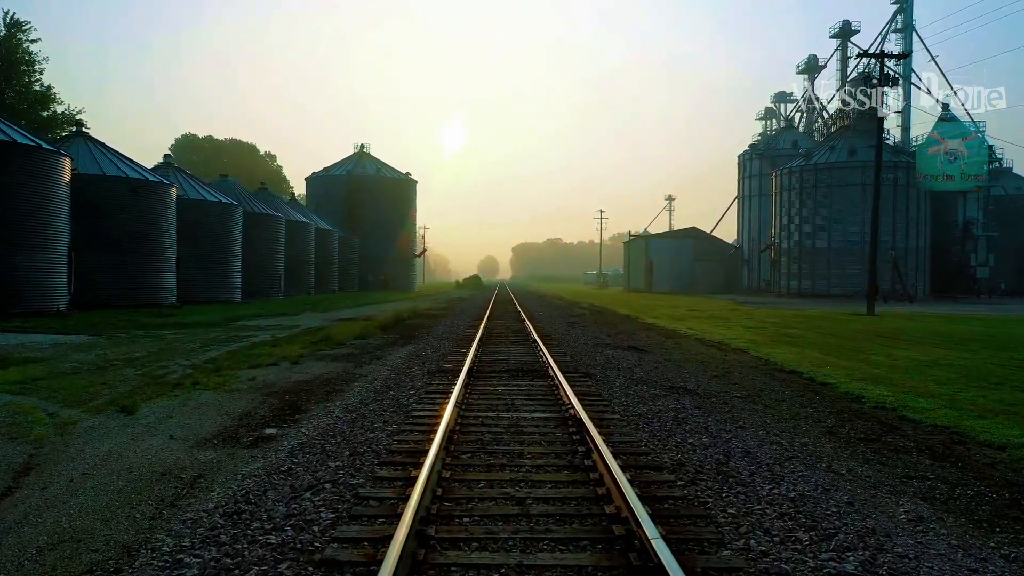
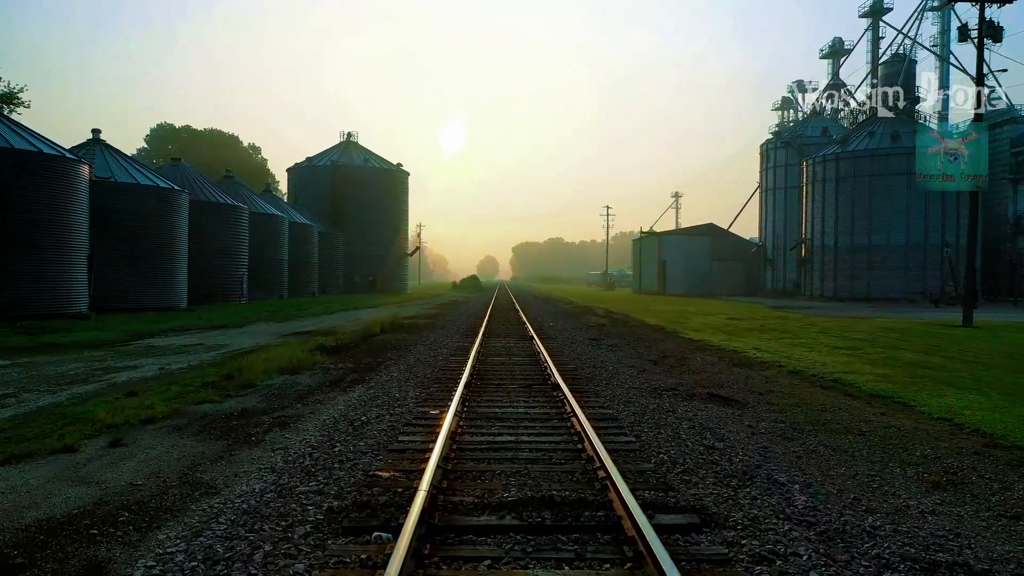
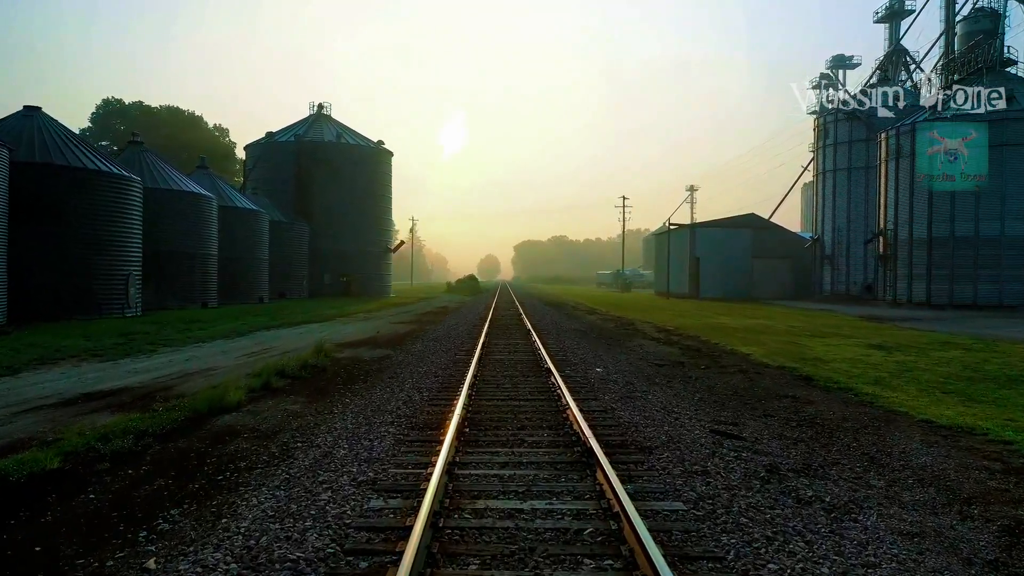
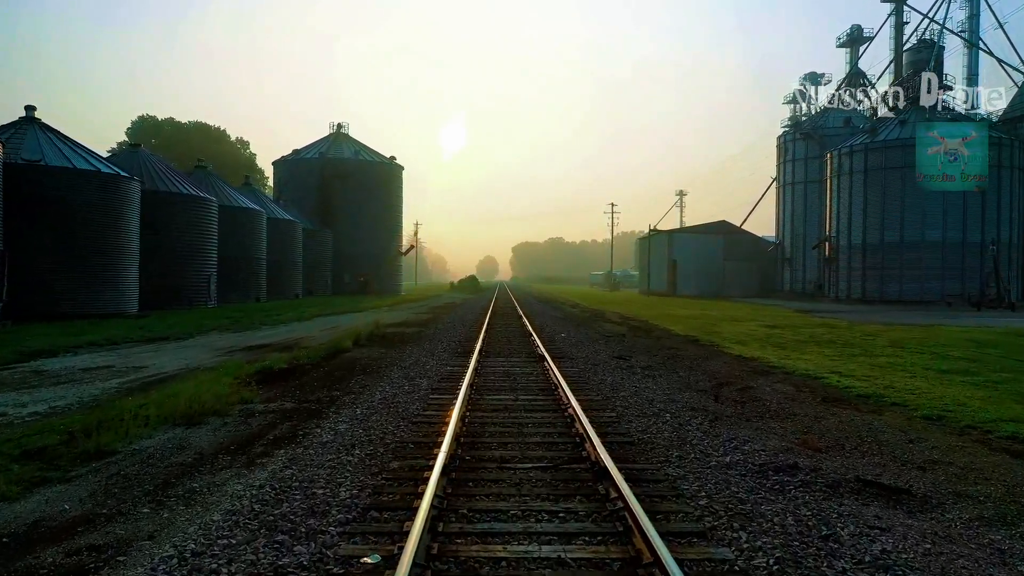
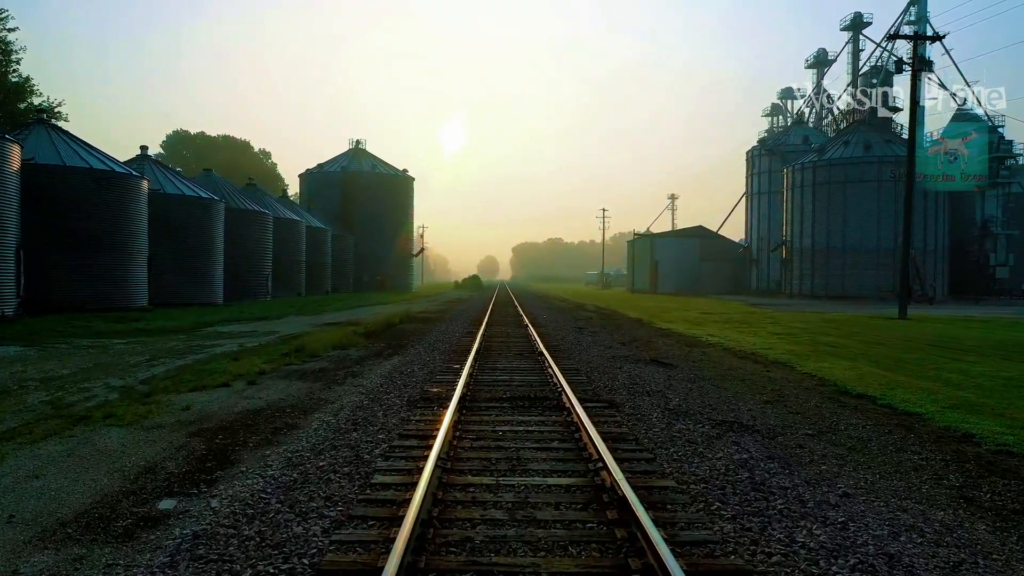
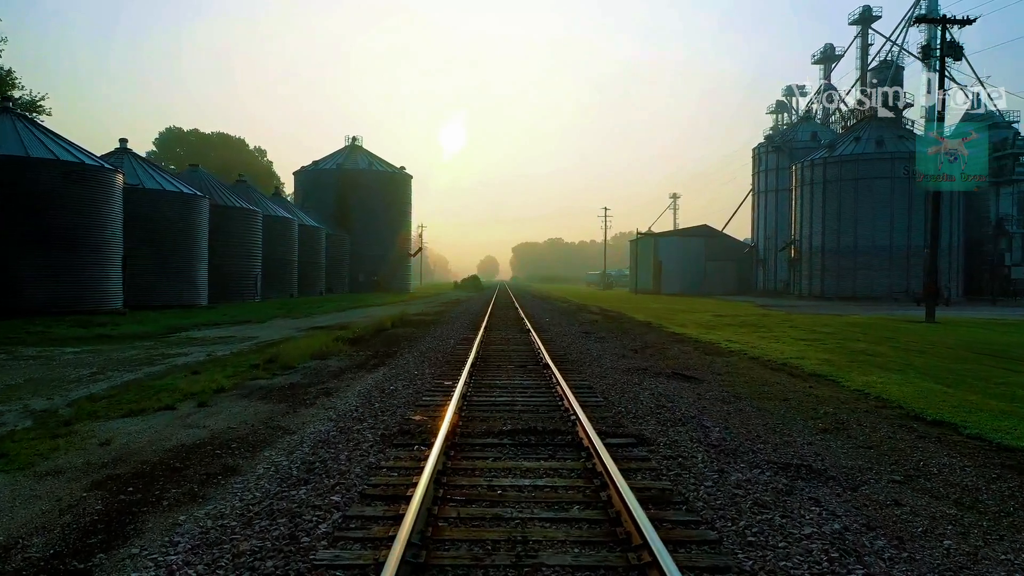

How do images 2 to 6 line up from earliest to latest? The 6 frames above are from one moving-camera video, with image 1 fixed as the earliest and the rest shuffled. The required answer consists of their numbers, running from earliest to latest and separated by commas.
5, 6, 2, 4, 3
